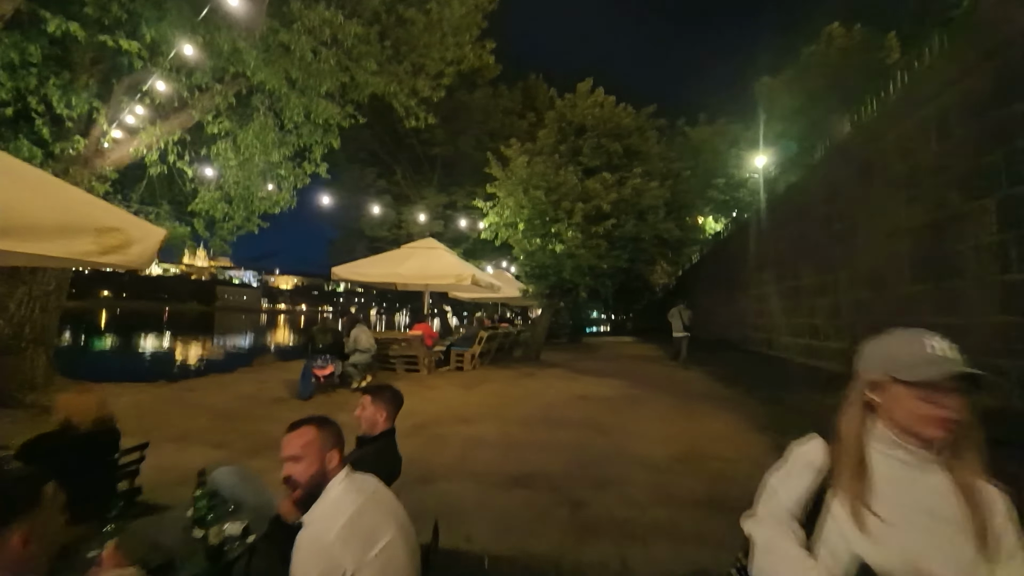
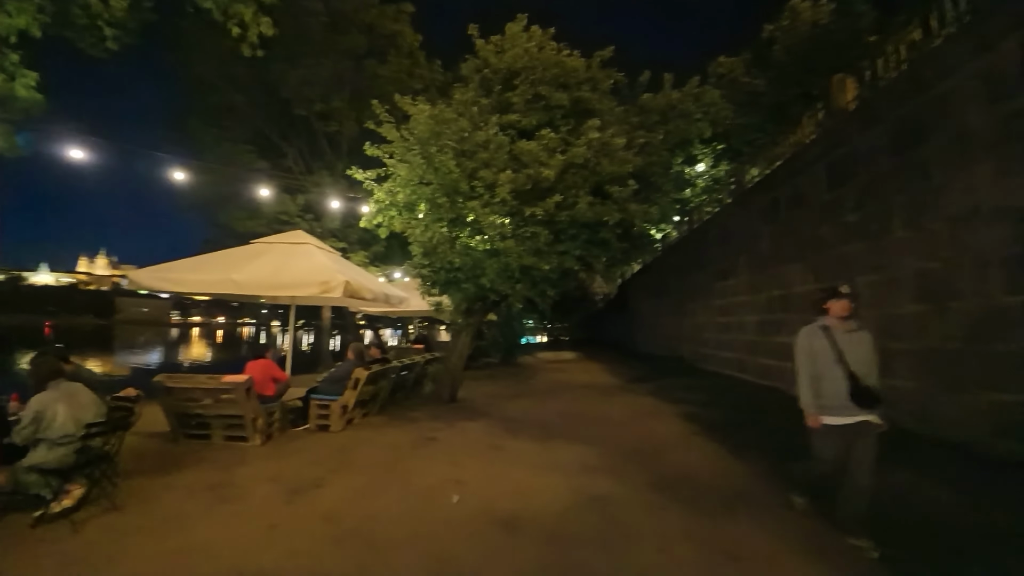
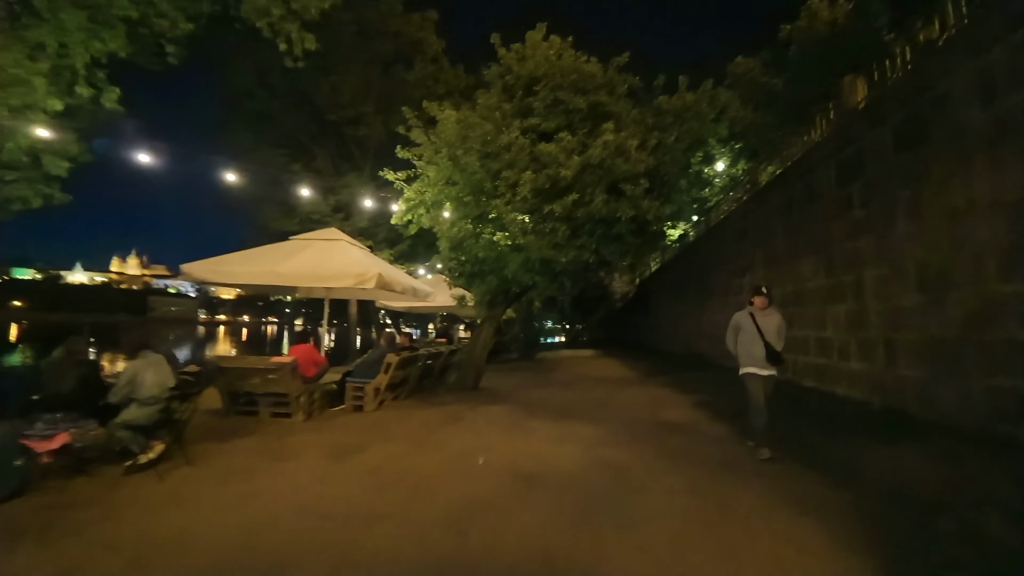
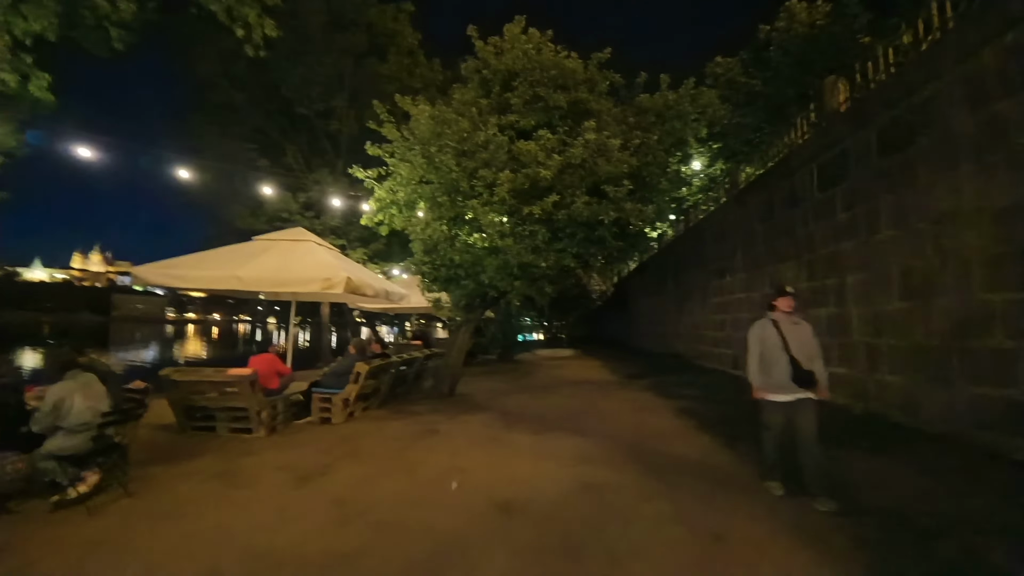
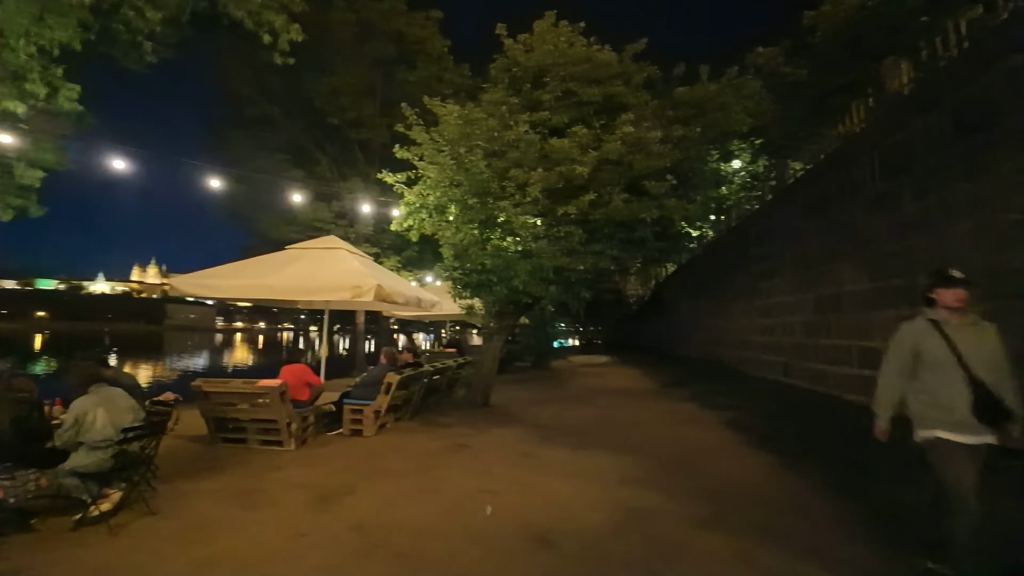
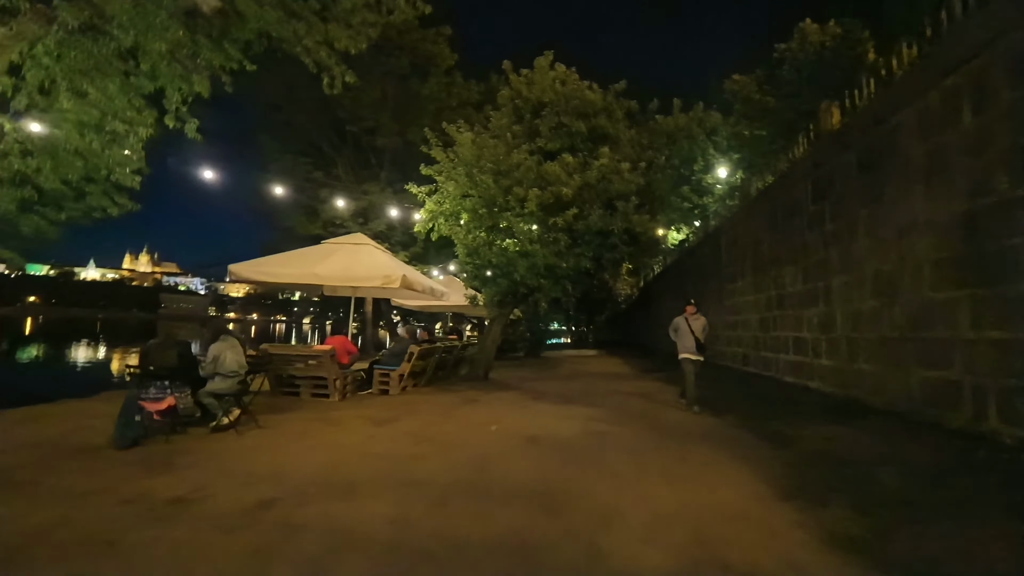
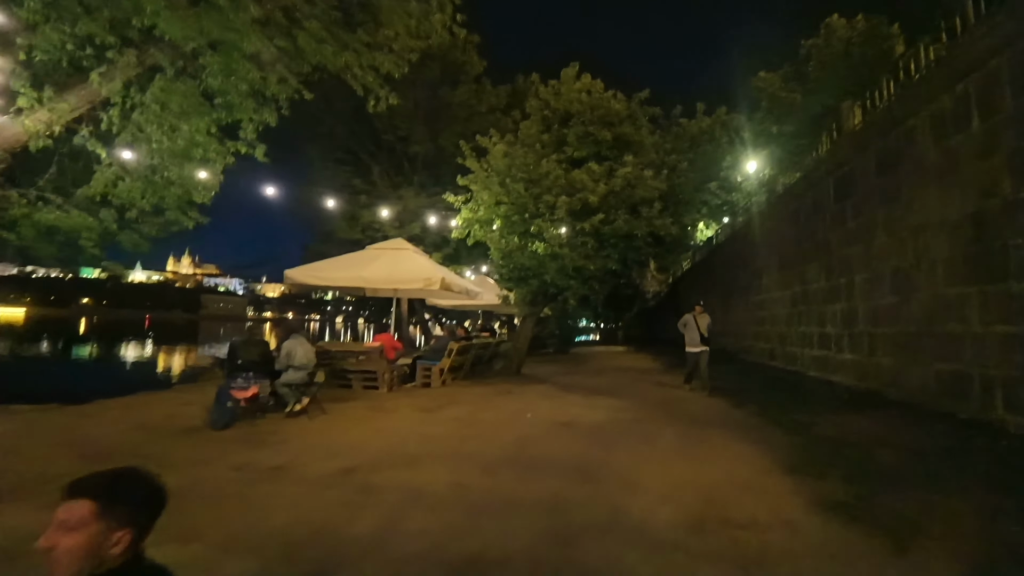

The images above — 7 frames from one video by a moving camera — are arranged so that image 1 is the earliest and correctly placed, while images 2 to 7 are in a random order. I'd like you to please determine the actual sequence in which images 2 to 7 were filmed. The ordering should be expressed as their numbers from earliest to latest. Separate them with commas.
7, 6, 3, 4, 2, 5
